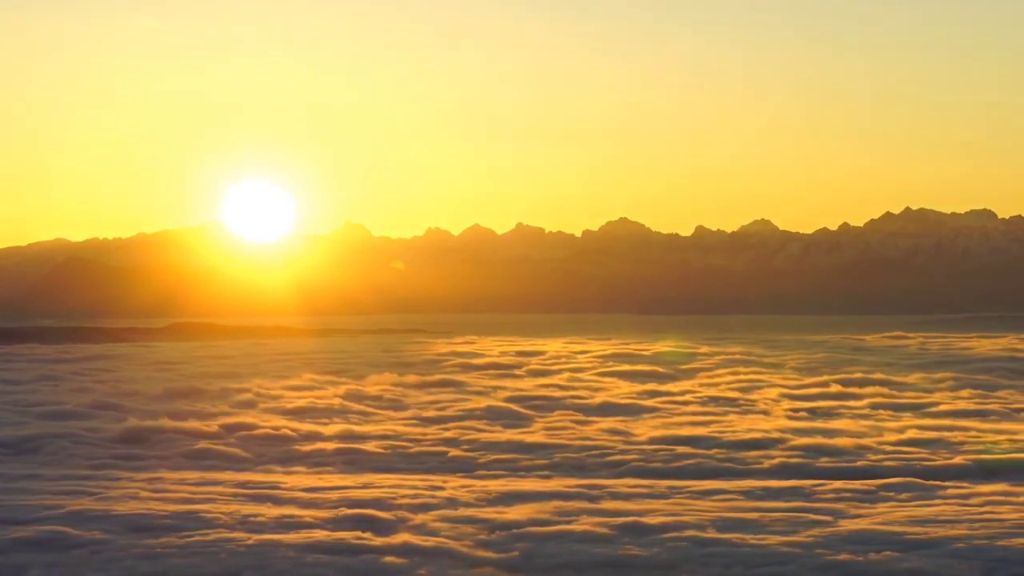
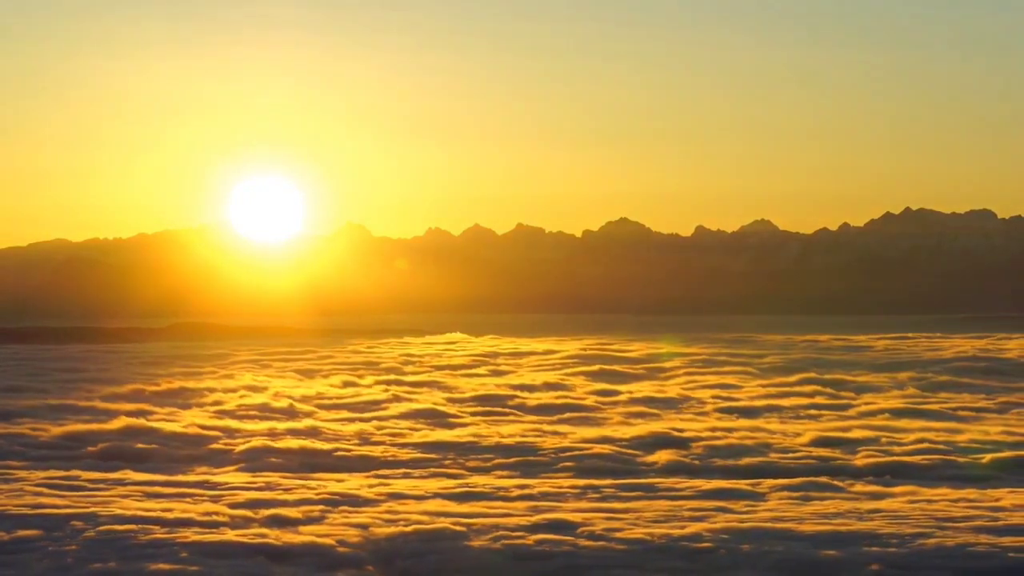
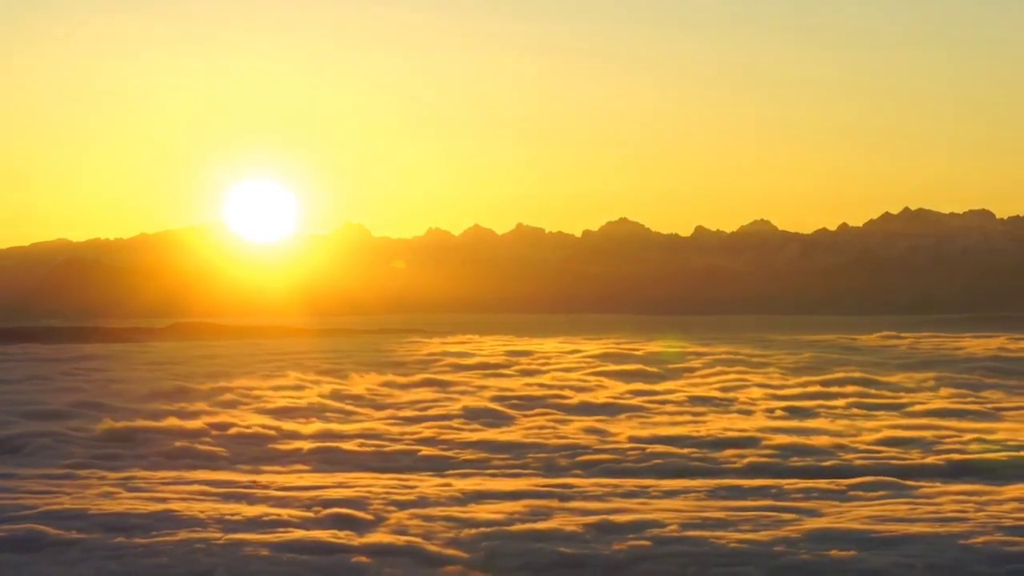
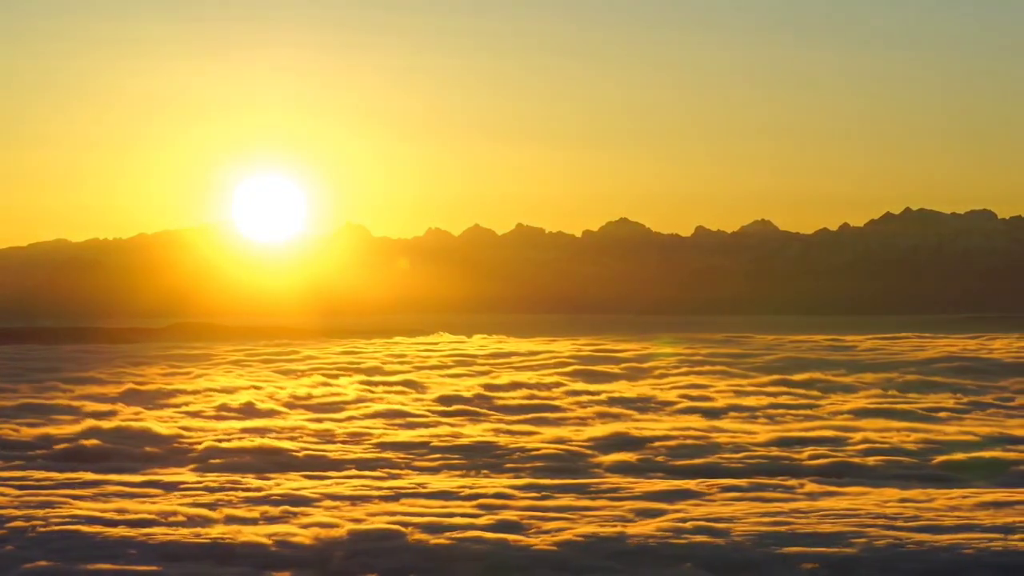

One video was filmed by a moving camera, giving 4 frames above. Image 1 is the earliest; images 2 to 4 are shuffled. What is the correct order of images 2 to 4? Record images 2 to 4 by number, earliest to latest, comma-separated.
3, 2, 4
